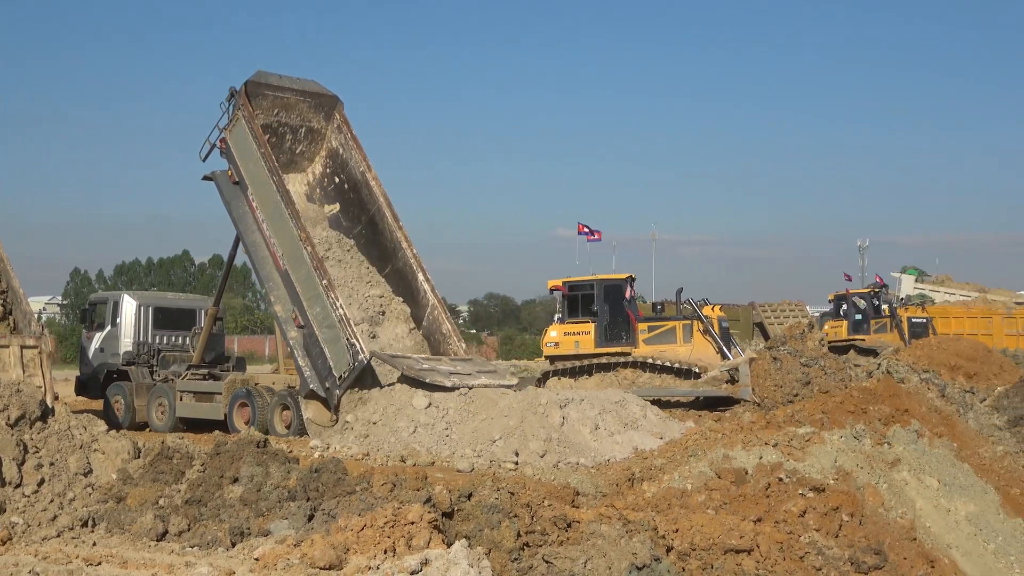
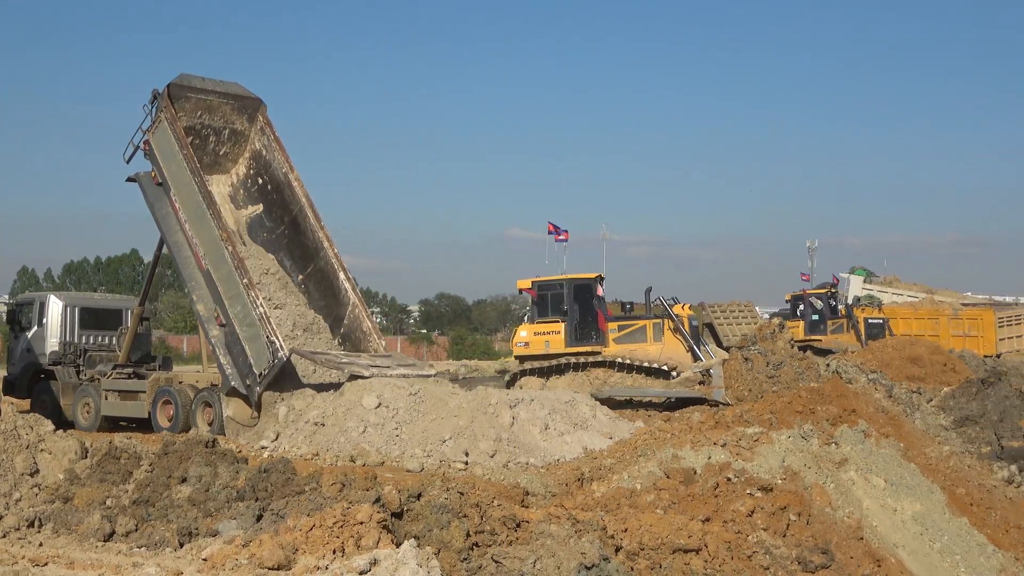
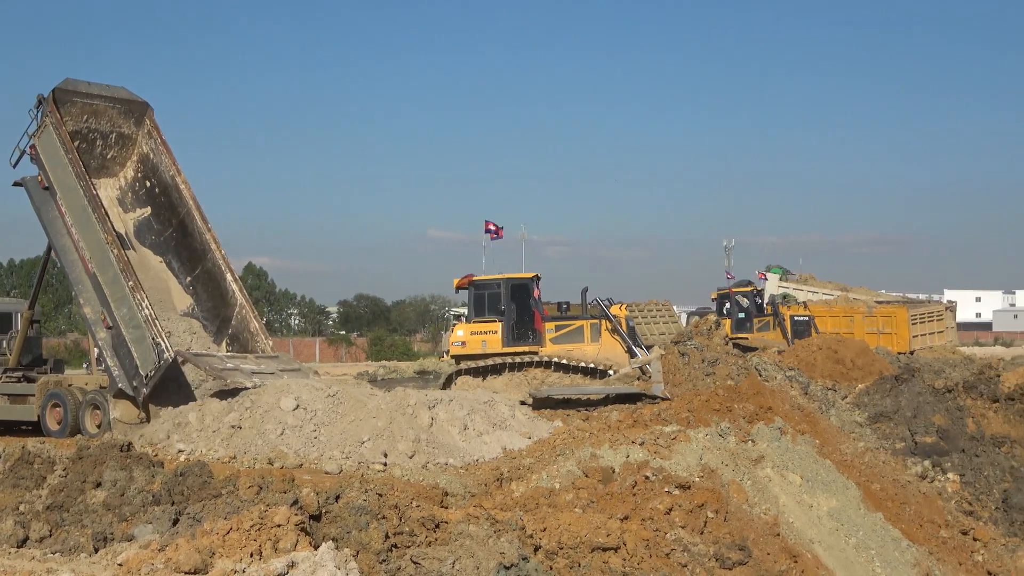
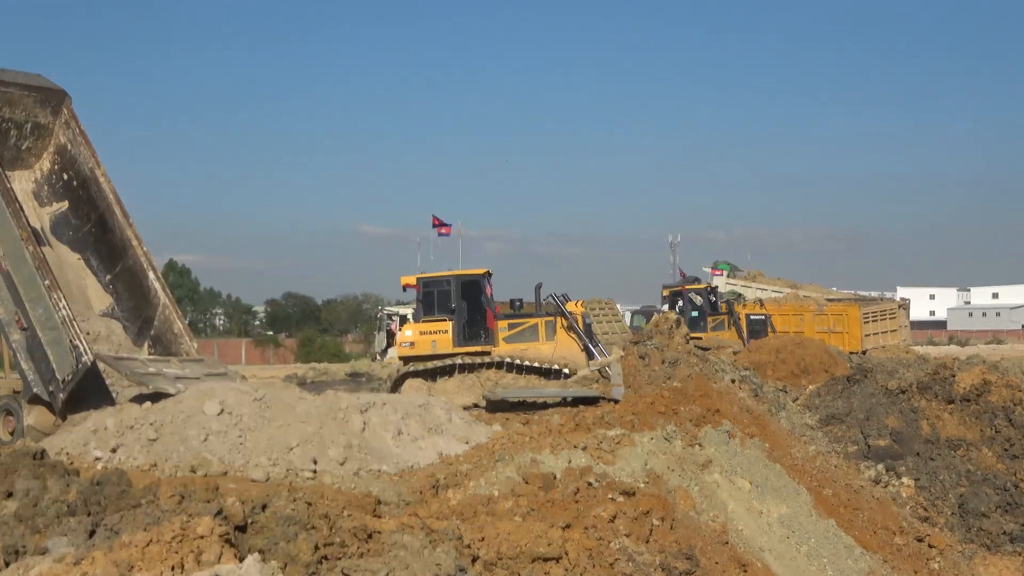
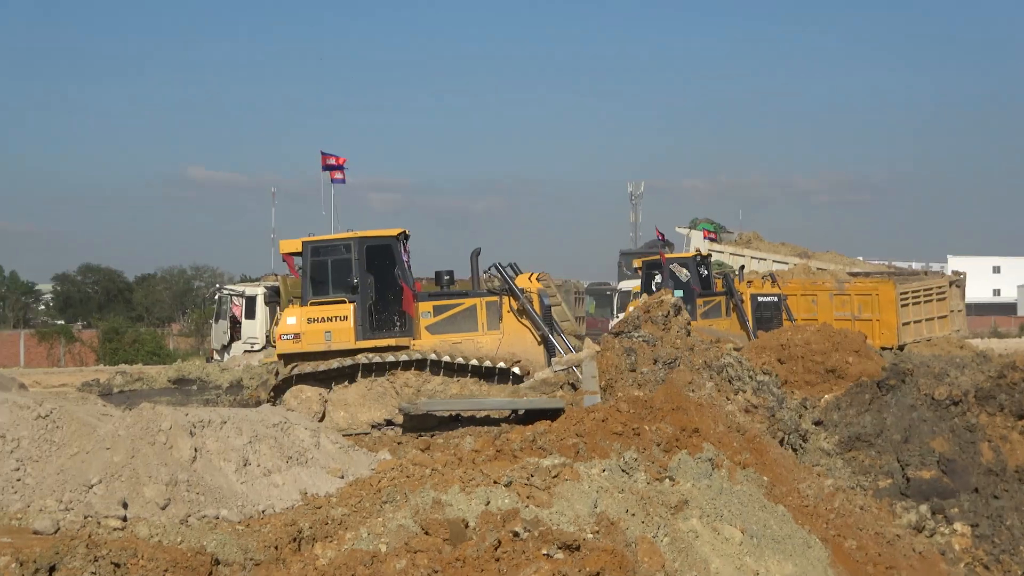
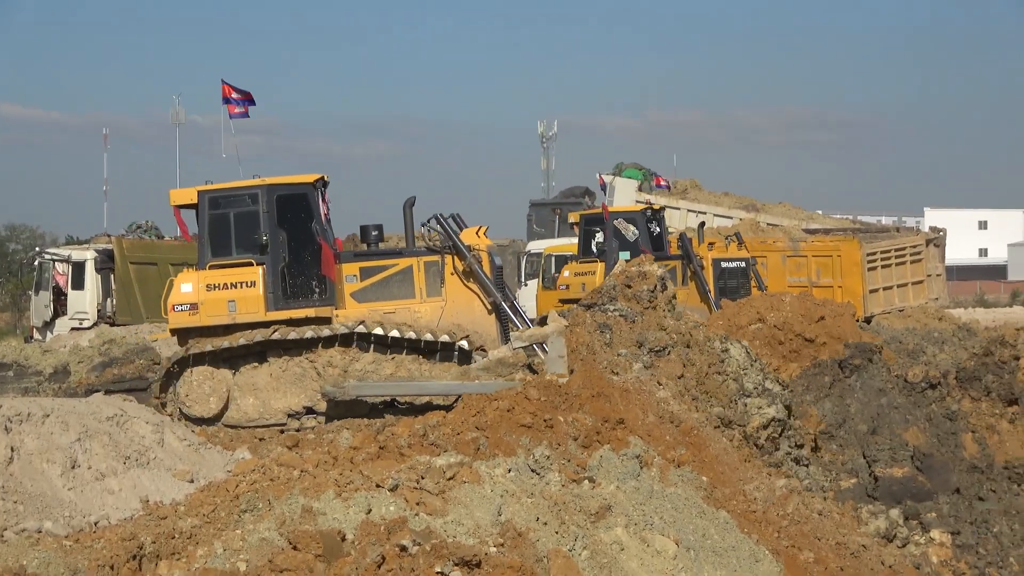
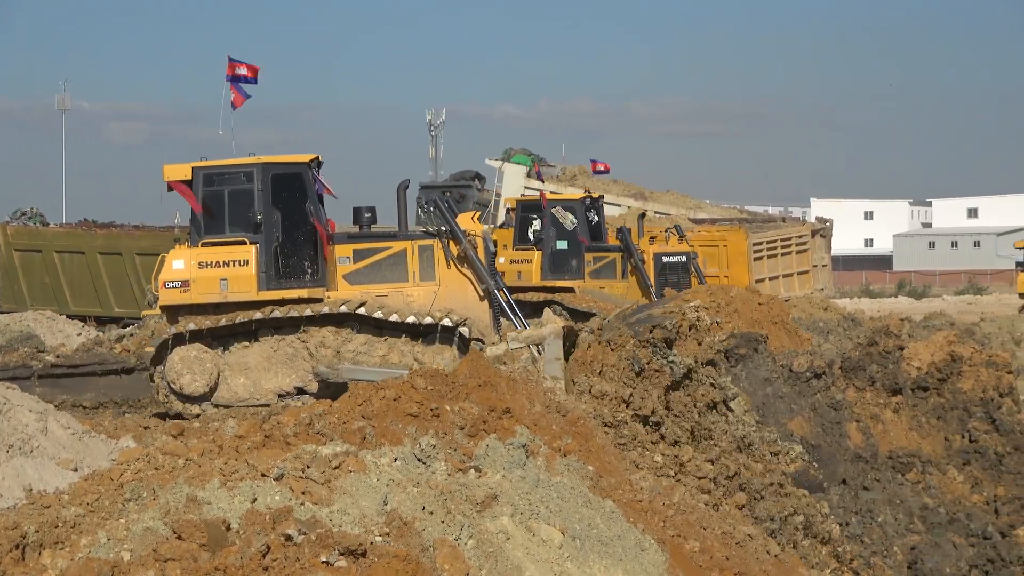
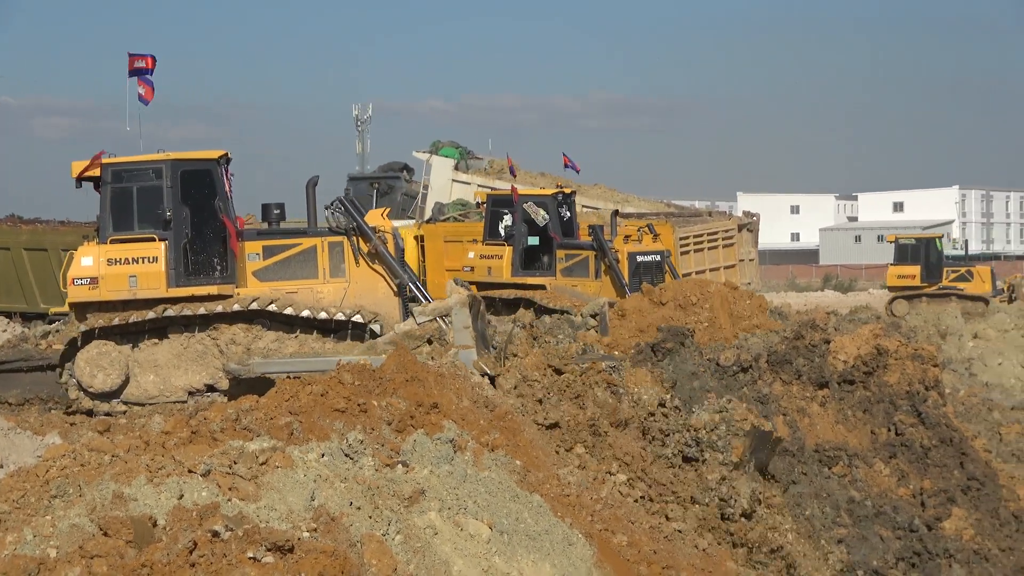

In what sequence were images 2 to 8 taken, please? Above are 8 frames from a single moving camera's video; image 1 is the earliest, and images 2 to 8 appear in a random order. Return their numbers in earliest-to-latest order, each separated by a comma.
2, 3, 4, 5, 6, 7, 8
